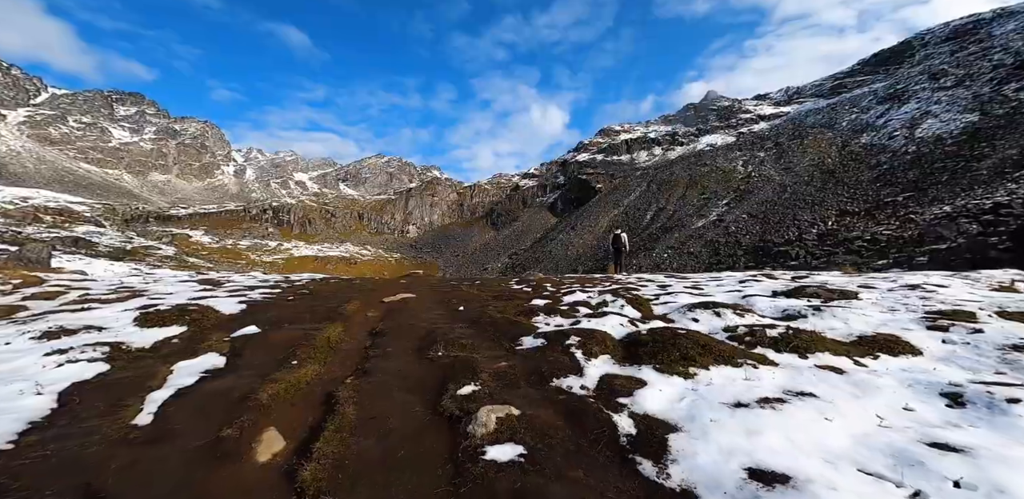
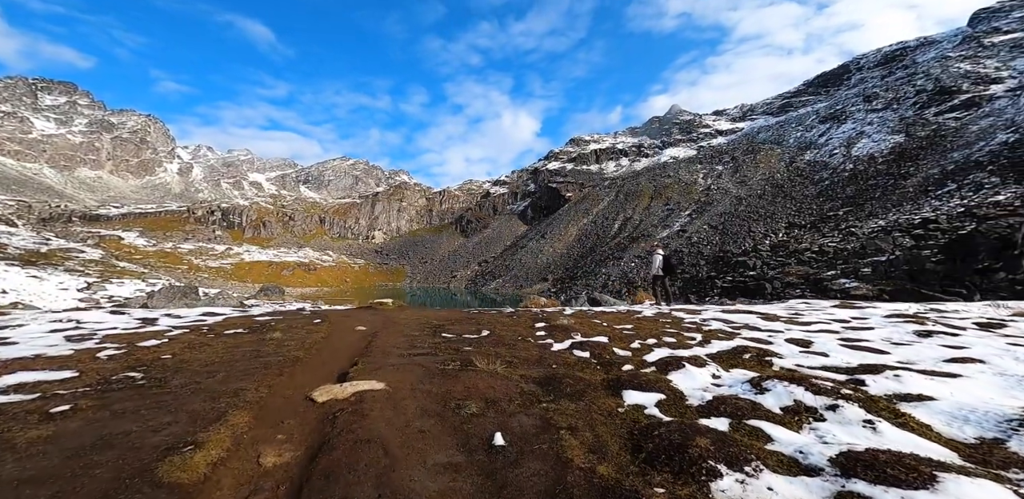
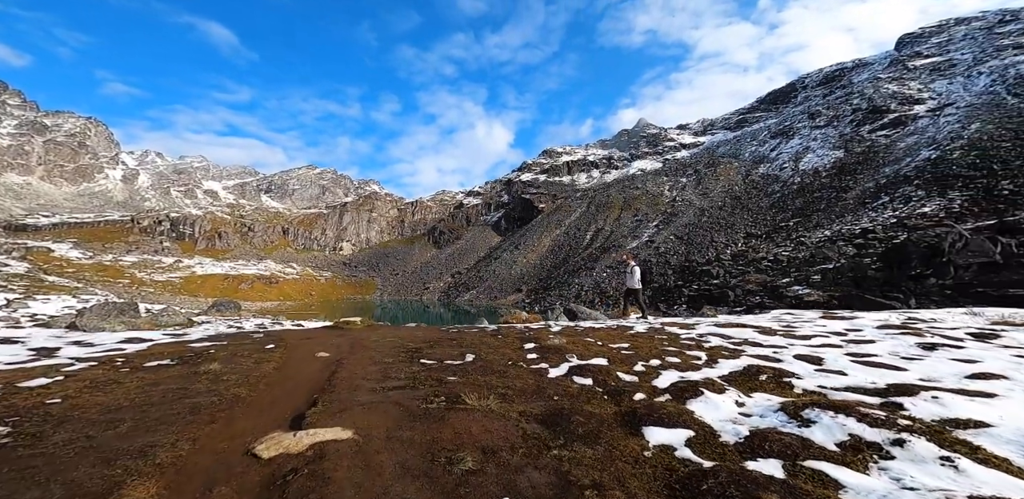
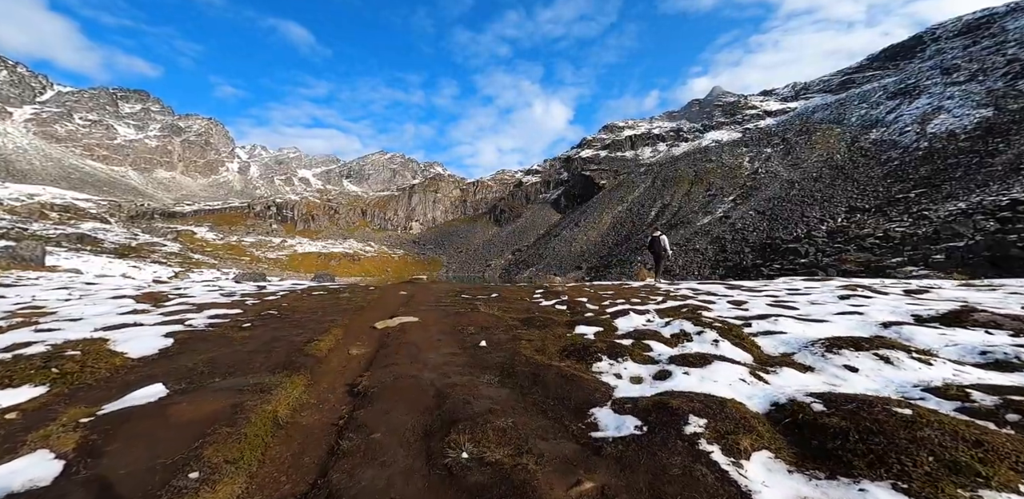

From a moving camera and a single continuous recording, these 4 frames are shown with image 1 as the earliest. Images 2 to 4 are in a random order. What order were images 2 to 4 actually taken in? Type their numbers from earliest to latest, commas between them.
4, 2, 3
